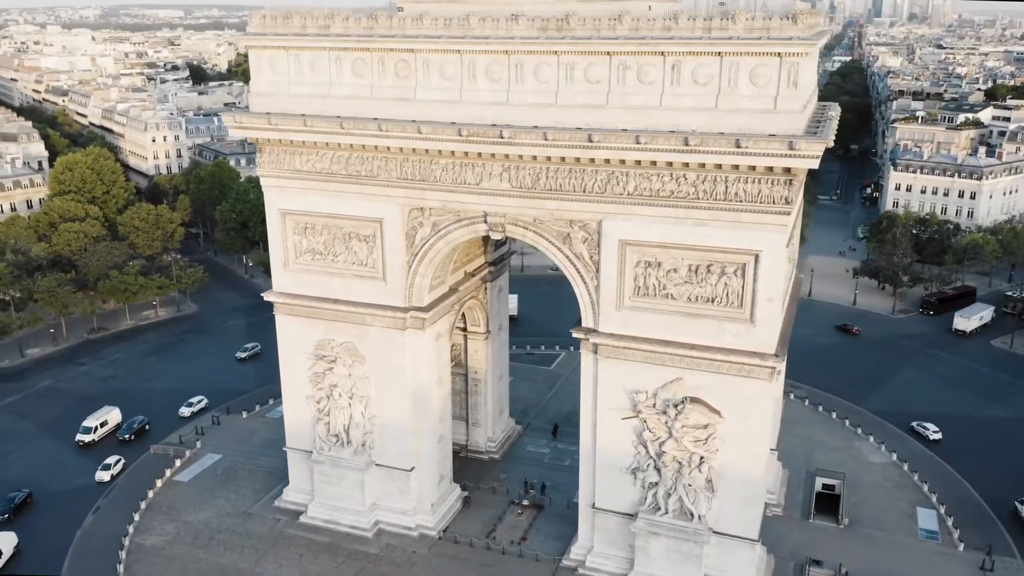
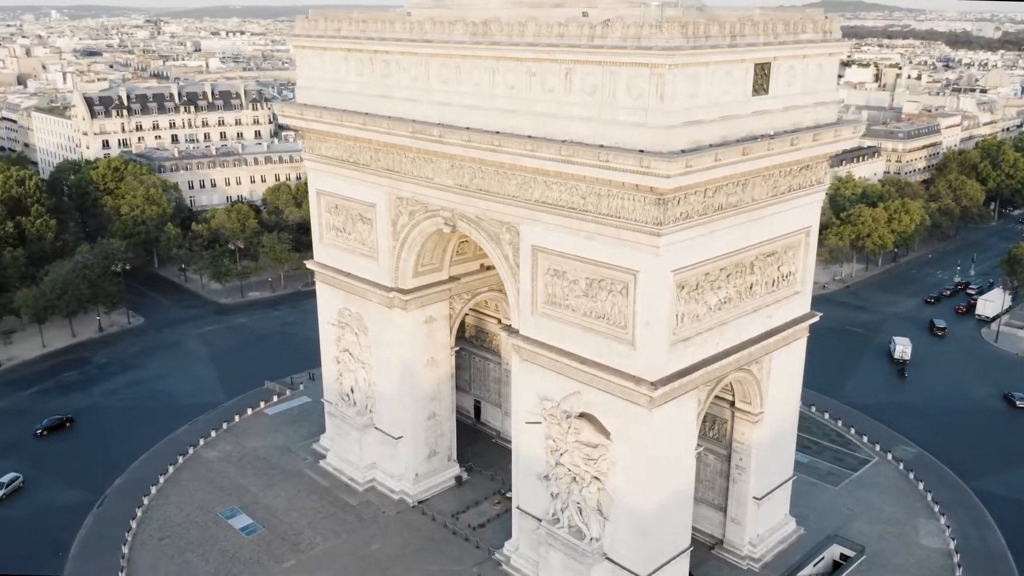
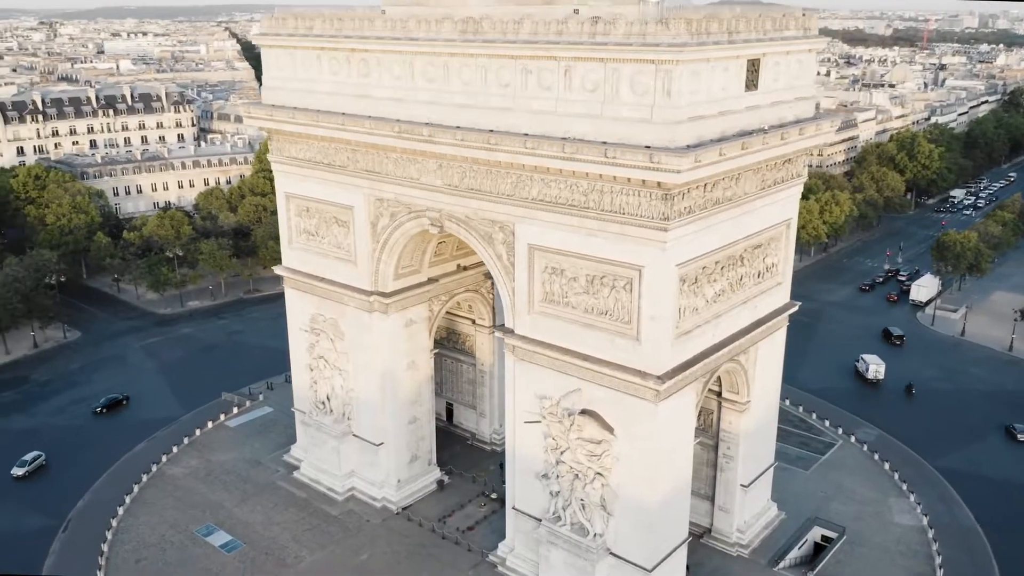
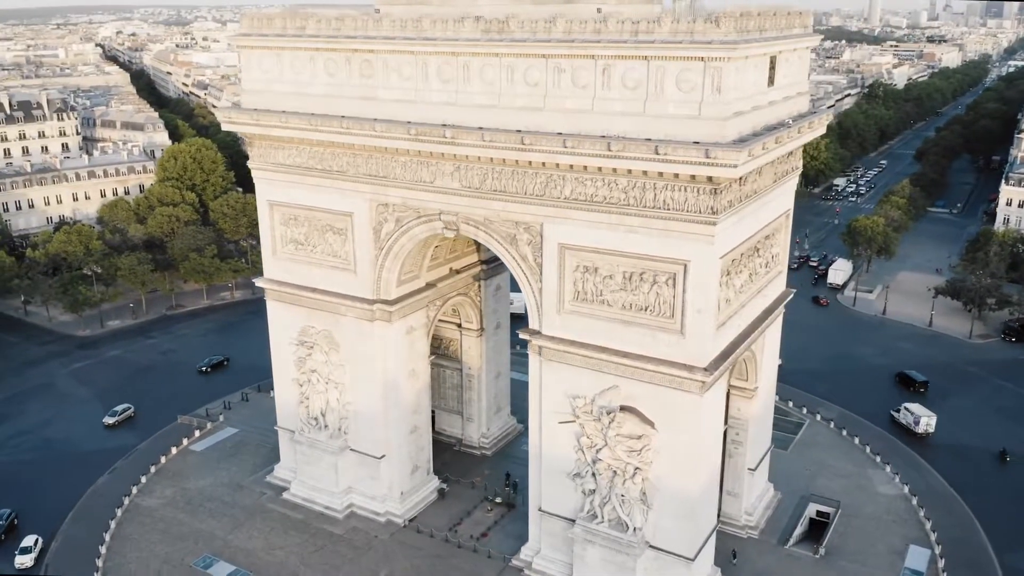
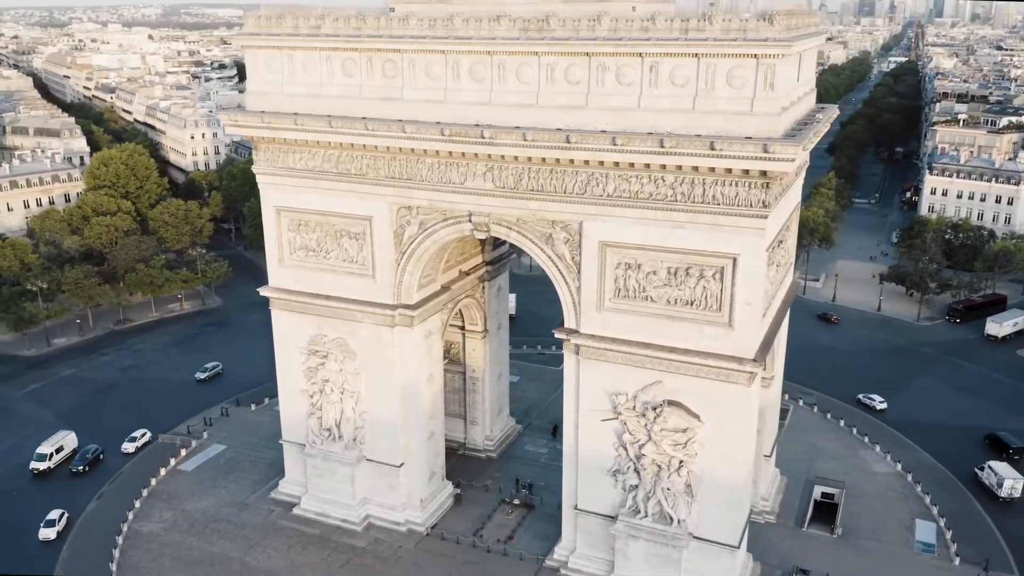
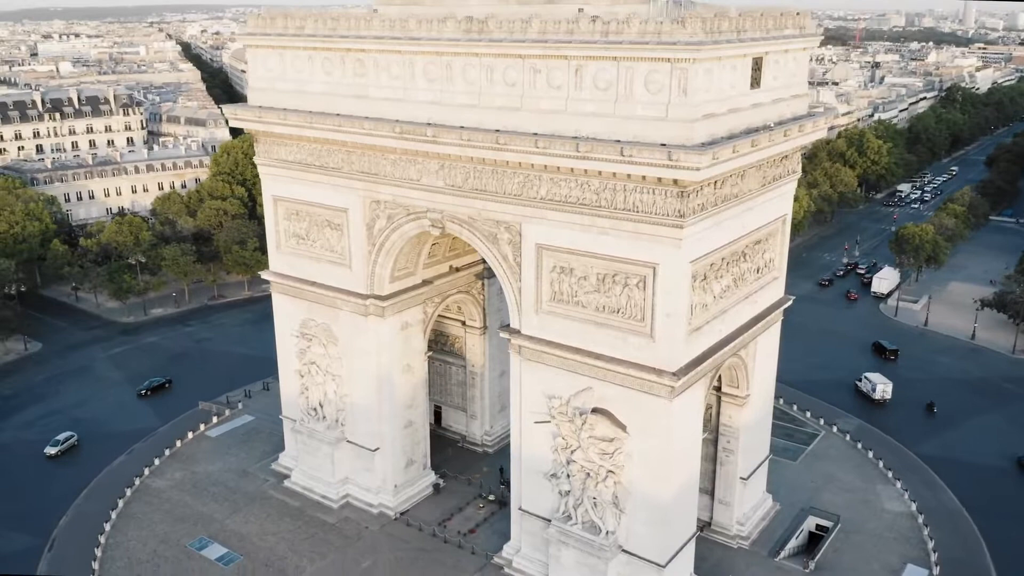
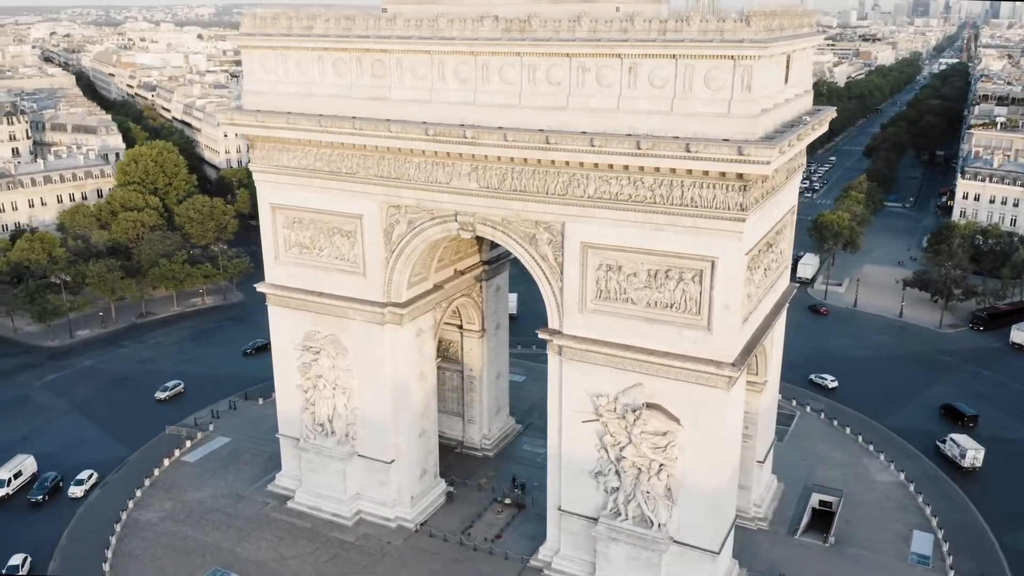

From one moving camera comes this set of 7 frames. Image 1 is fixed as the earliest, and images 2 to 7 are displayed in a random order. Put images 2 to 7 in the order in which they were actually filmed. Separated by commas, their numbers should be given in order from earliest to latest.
5, 7, 4, 6, 3, 2
